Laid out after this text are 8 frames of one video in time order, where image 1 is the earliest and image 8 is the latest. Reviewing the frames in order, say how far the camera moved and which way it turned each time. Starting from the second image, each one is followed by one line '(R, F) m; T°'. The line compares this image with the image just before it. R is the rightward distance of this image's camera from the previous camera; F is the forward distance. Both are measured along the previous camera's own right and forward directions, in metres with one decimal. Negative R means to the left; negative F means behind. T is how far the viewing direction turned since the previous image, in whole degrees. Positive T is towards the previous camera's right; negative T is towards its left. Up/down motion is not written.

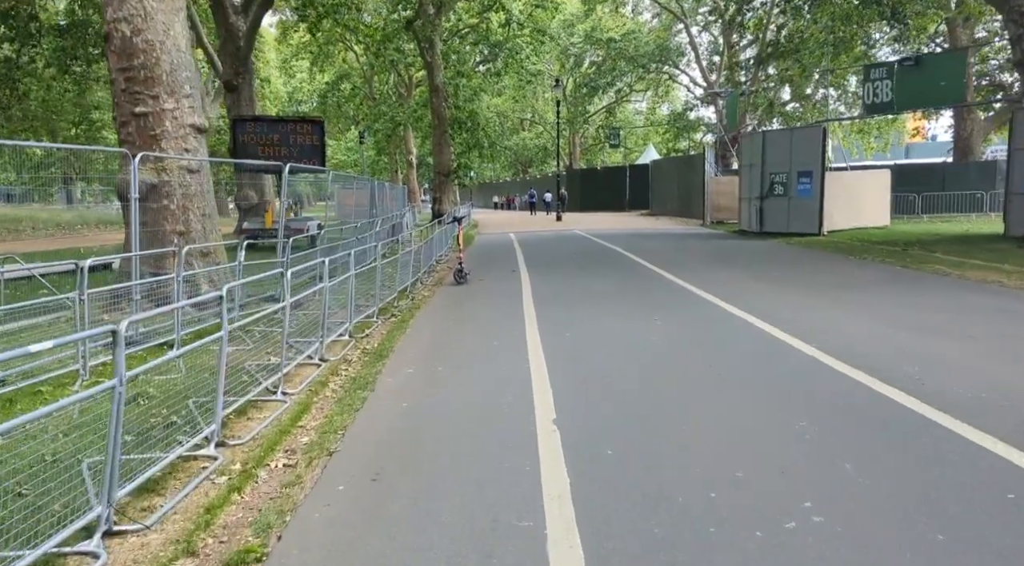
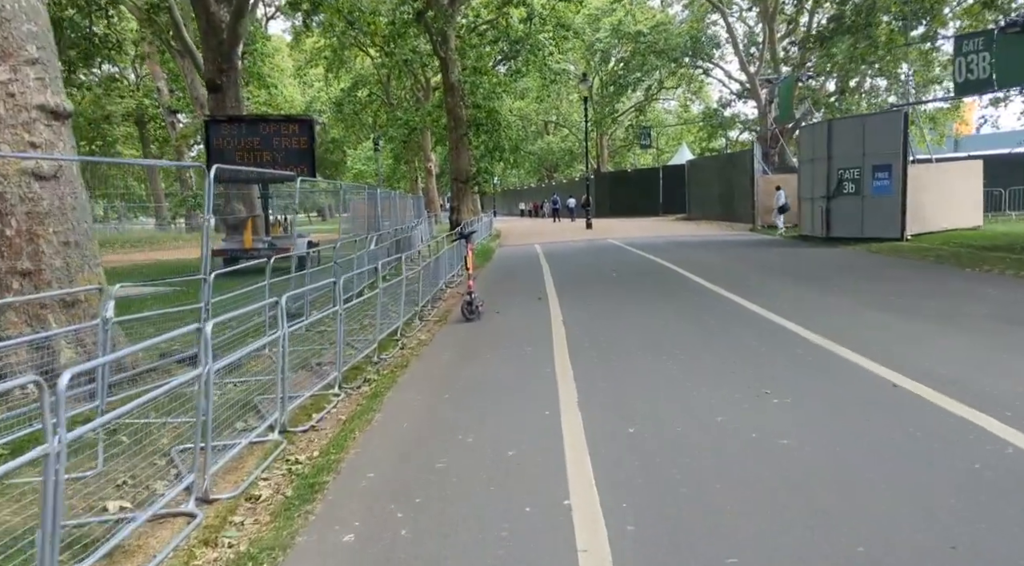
(0.0, +2.5) m; -2°
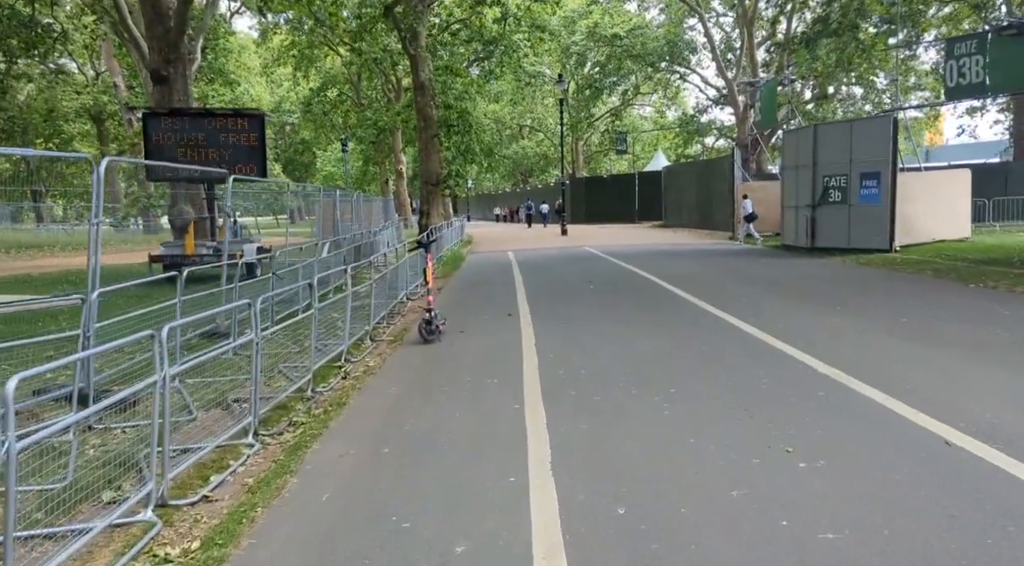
(+0.1, +1.0) m; +2°
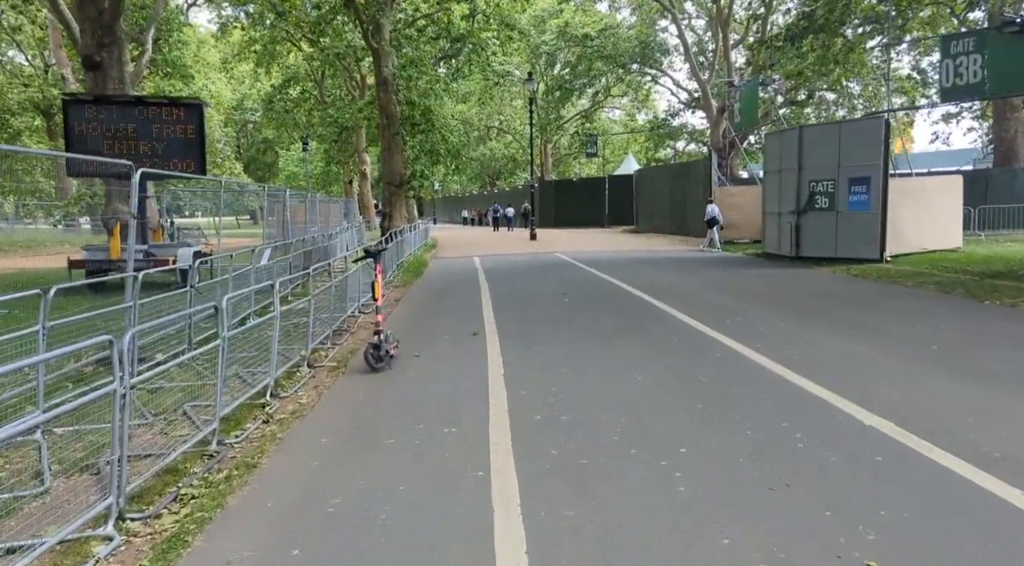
(0.0, +1.1) m; +3°
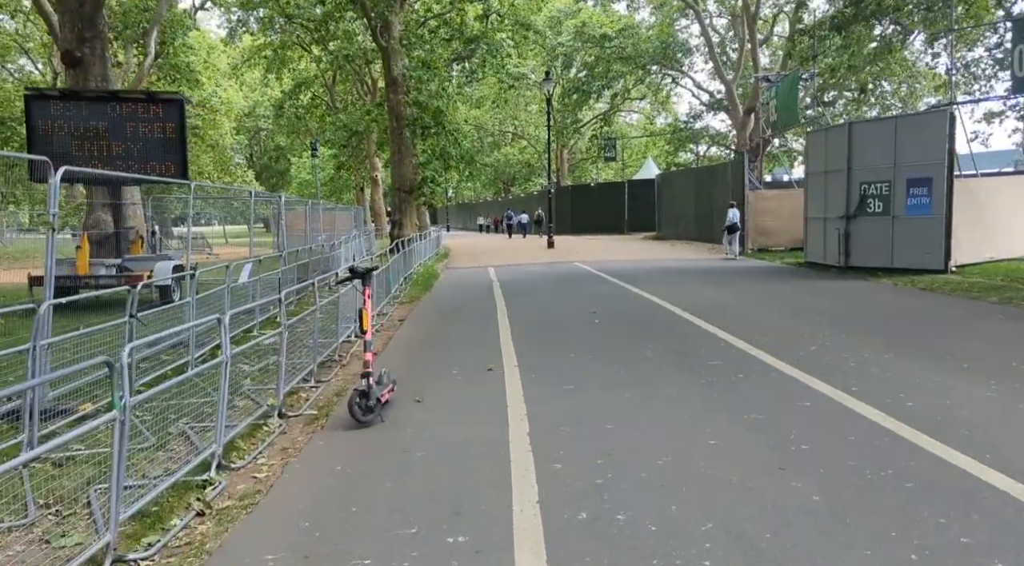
(-0.1, +1.4) m; -1°
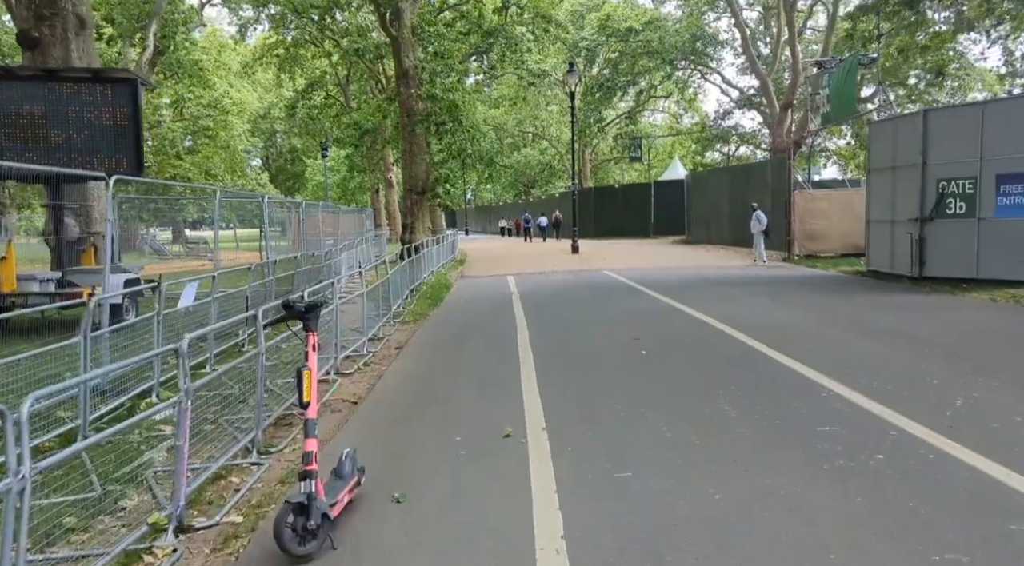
(0.0, +1.8) m; -1°
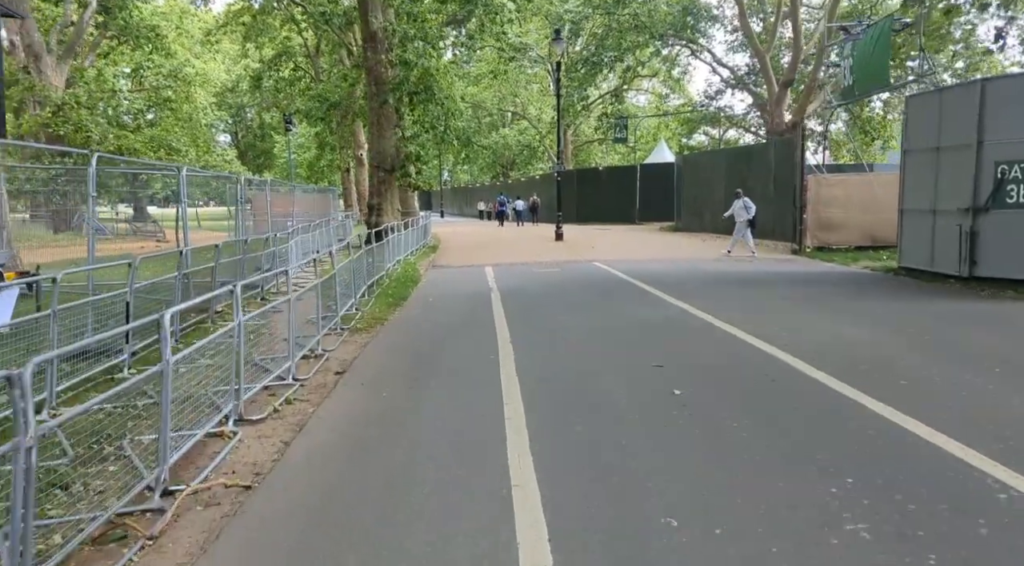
(0.0, +2.0) m; +2°
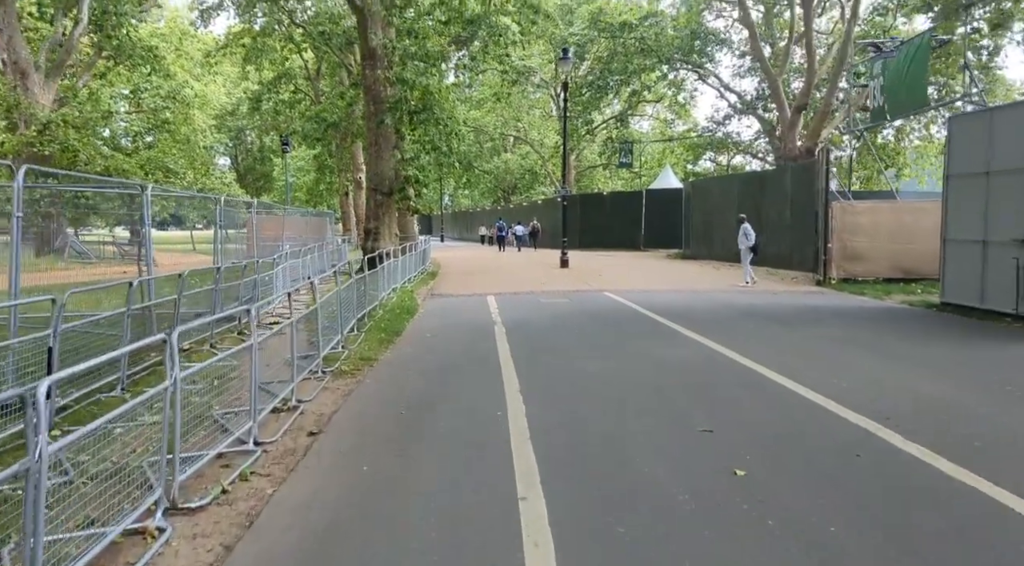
(-0.1, +1.0) m; 0°
